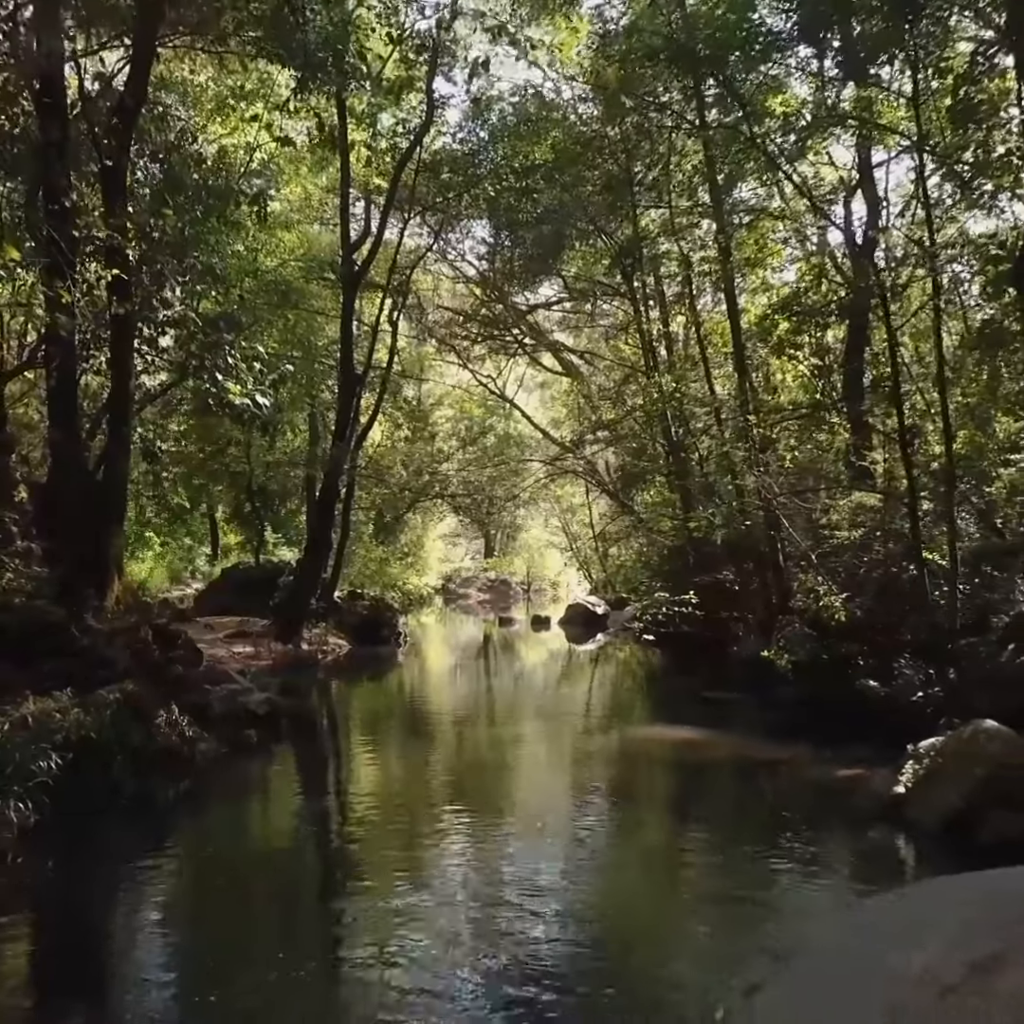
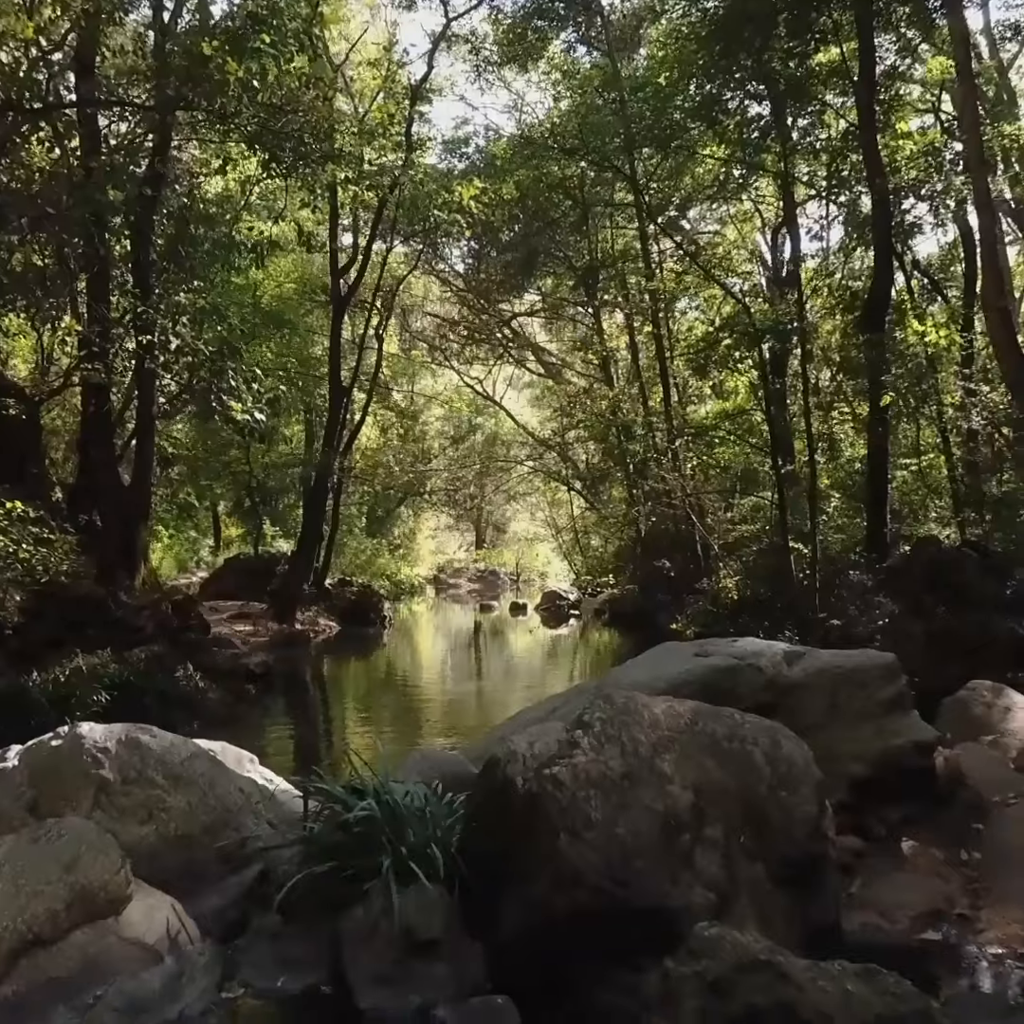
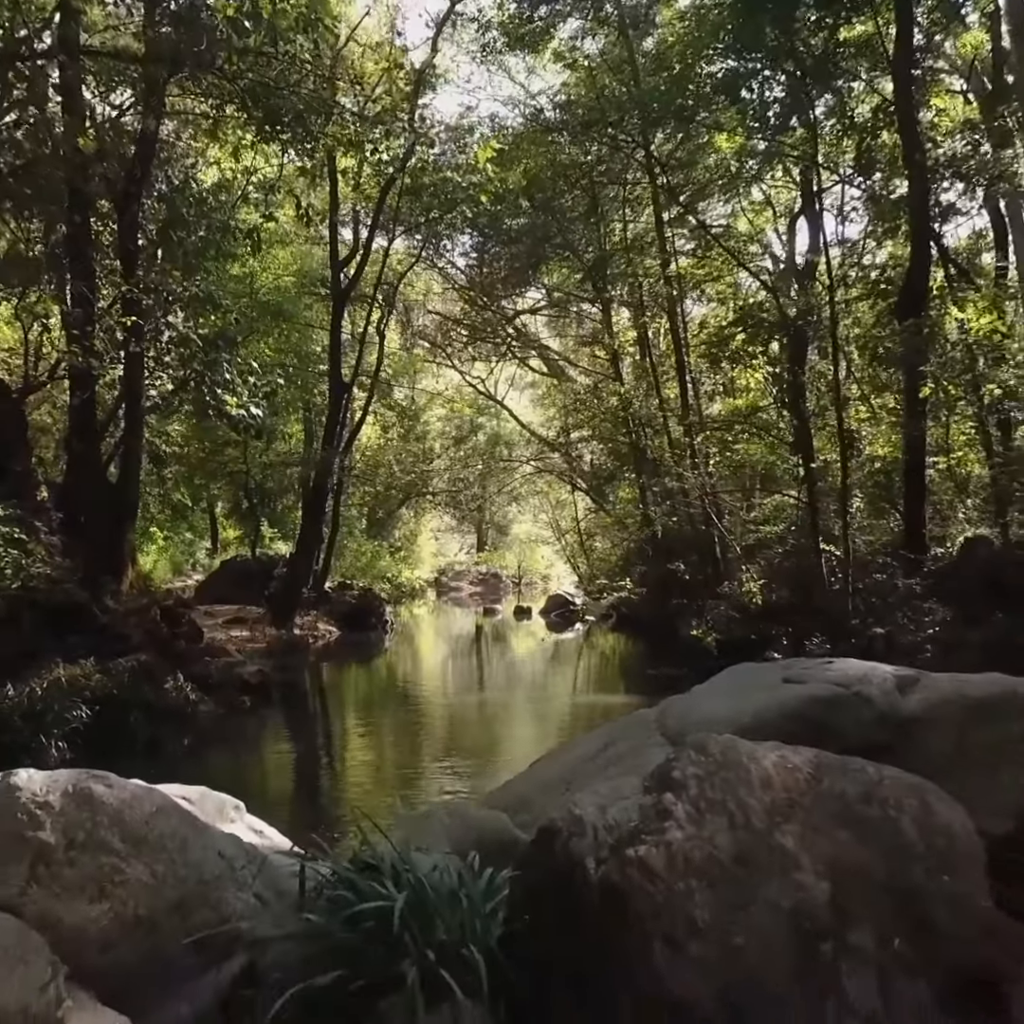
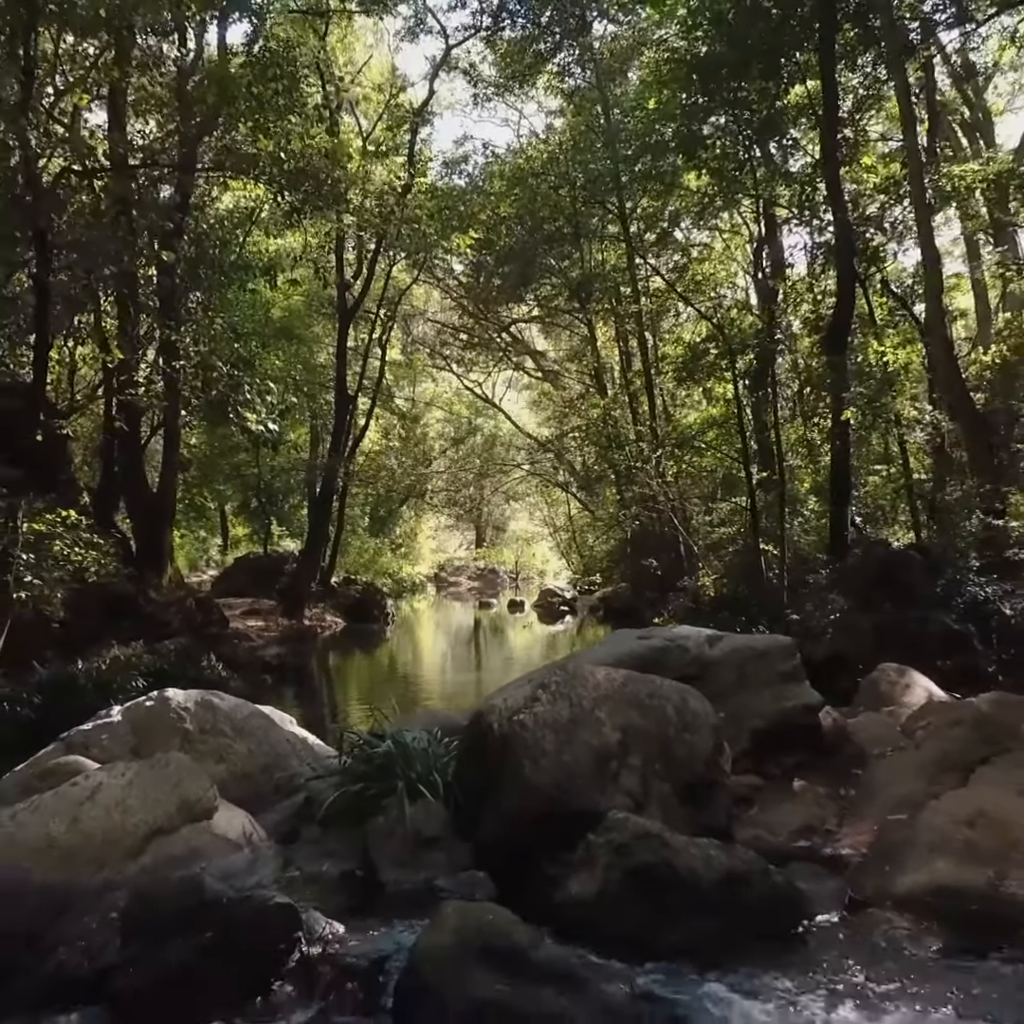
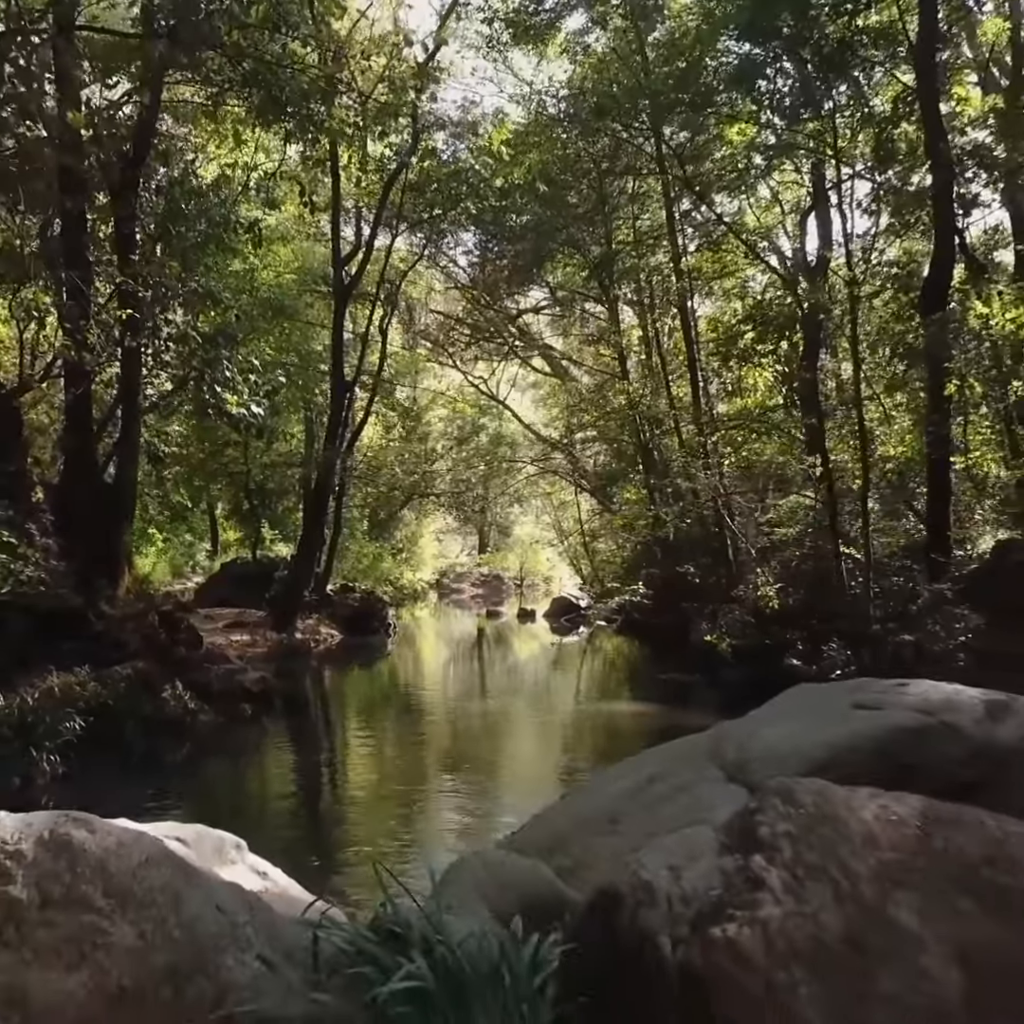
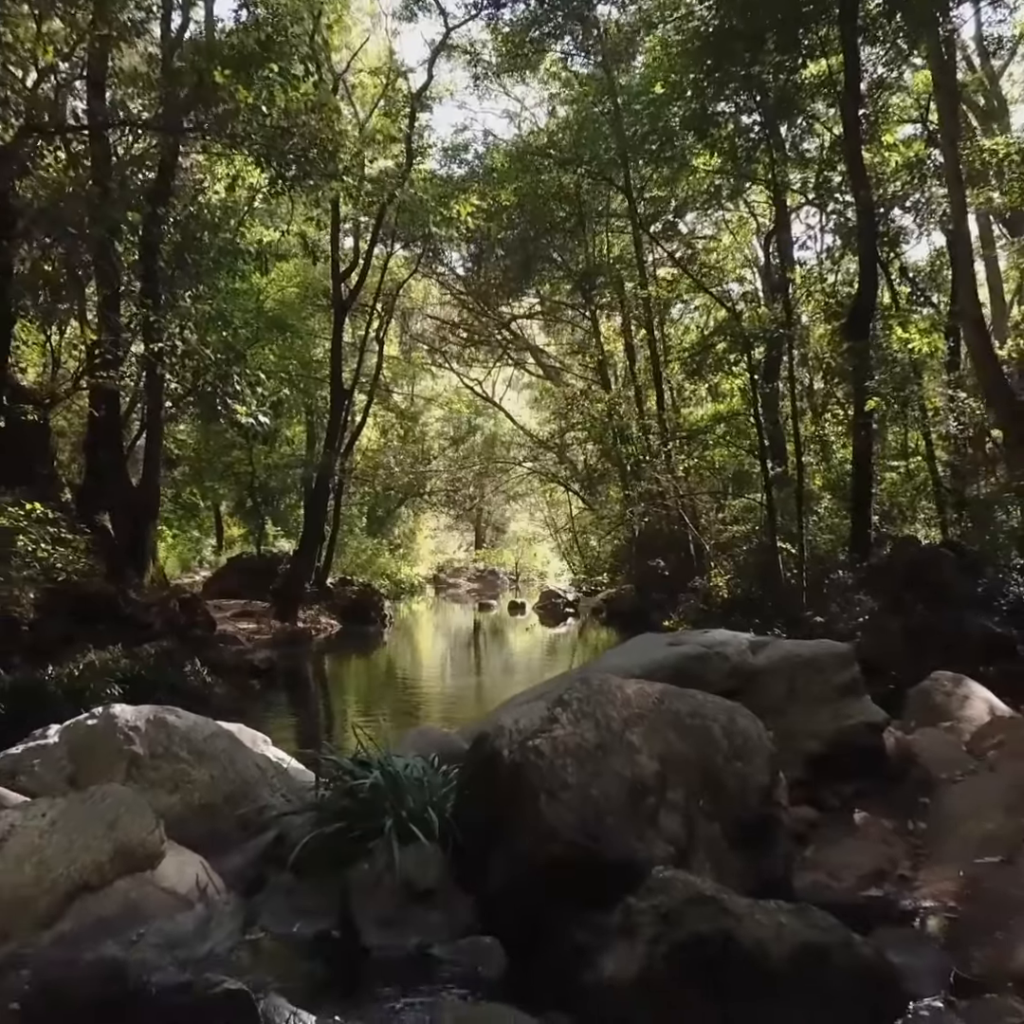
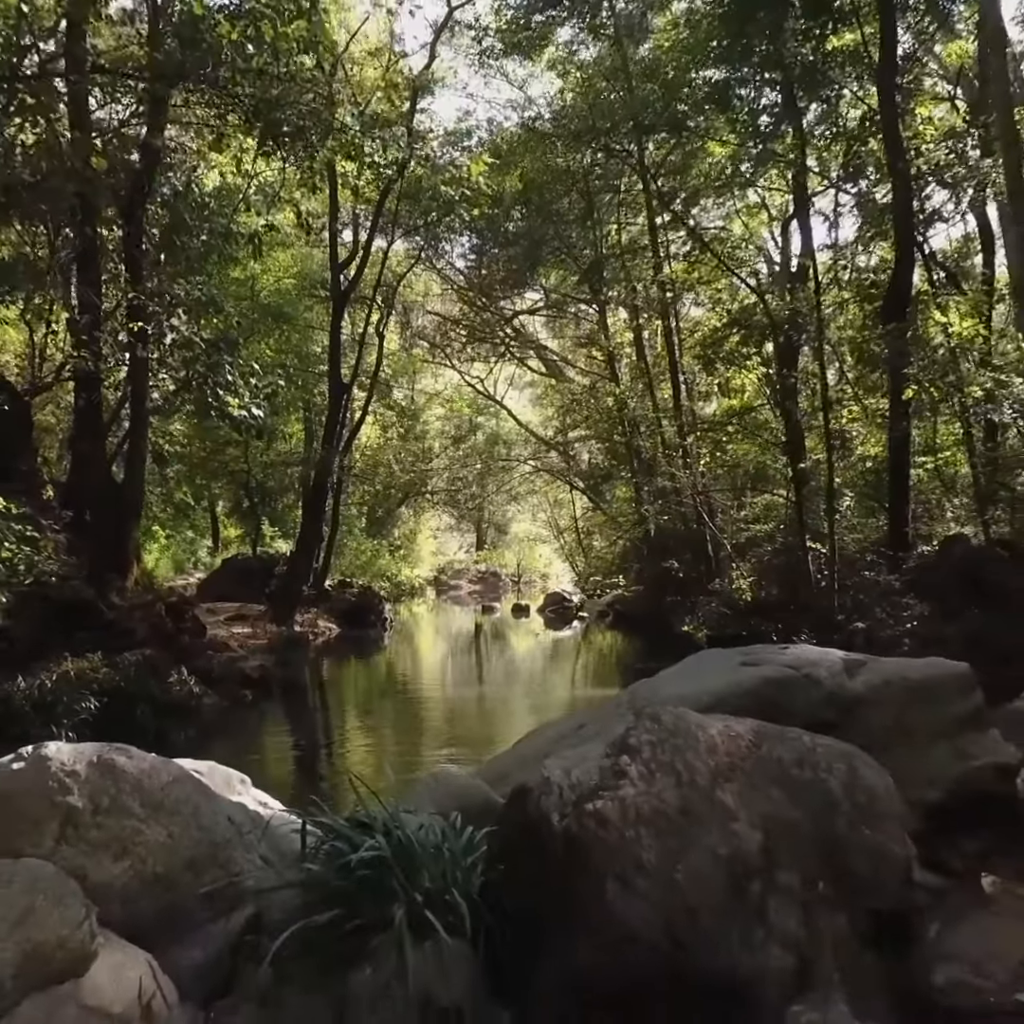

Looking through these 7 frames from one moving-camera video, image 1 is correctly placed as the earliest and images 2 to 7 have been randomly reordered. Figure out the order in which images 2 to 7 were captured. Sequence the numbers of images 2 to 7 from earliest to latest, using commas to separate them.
5, 3, 7, 2, 6, 4
